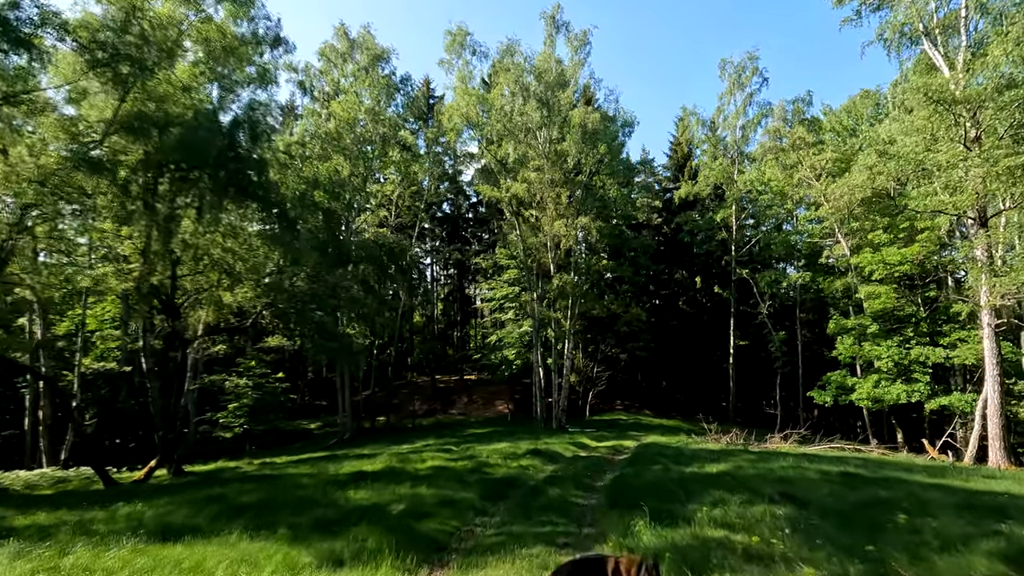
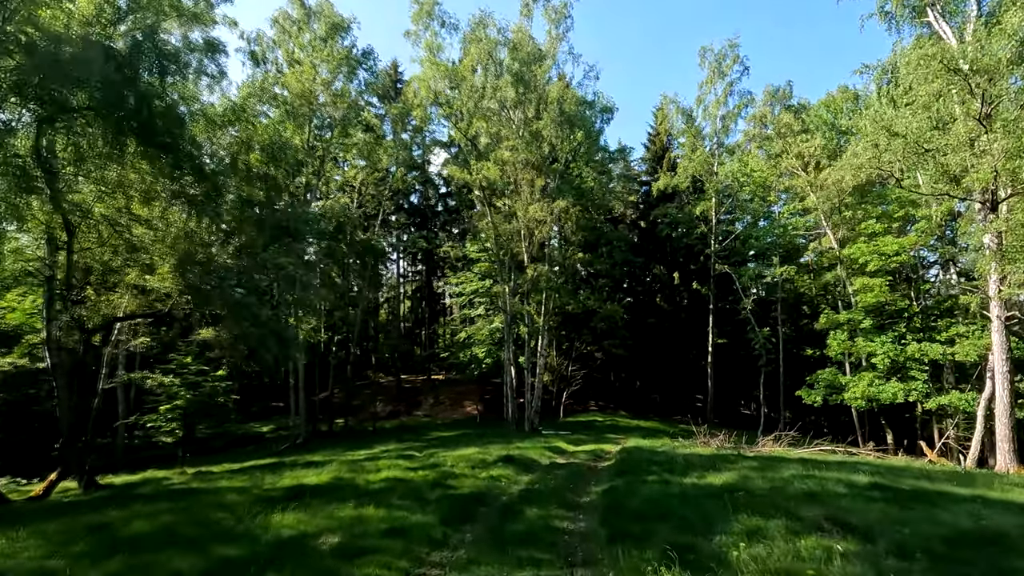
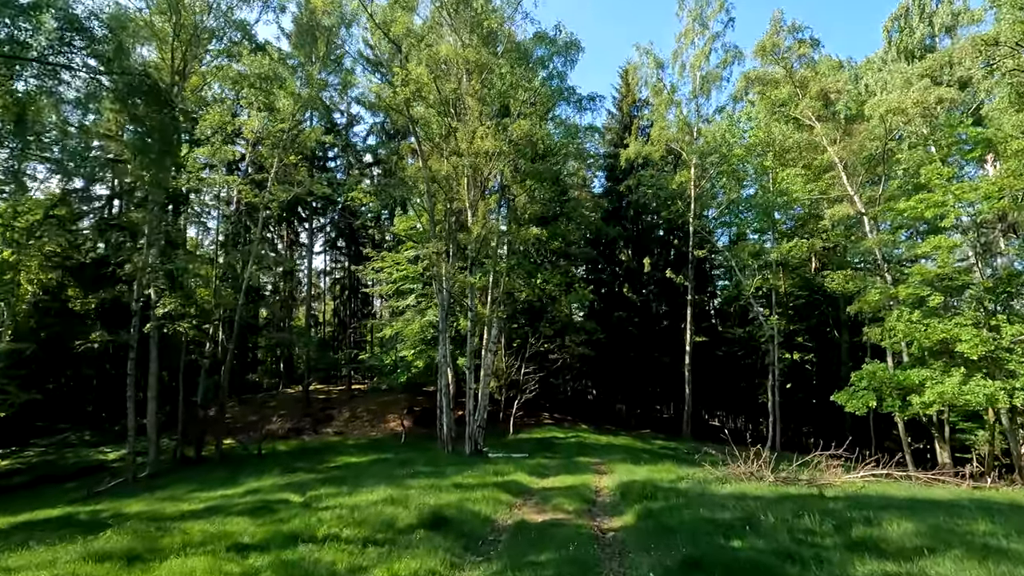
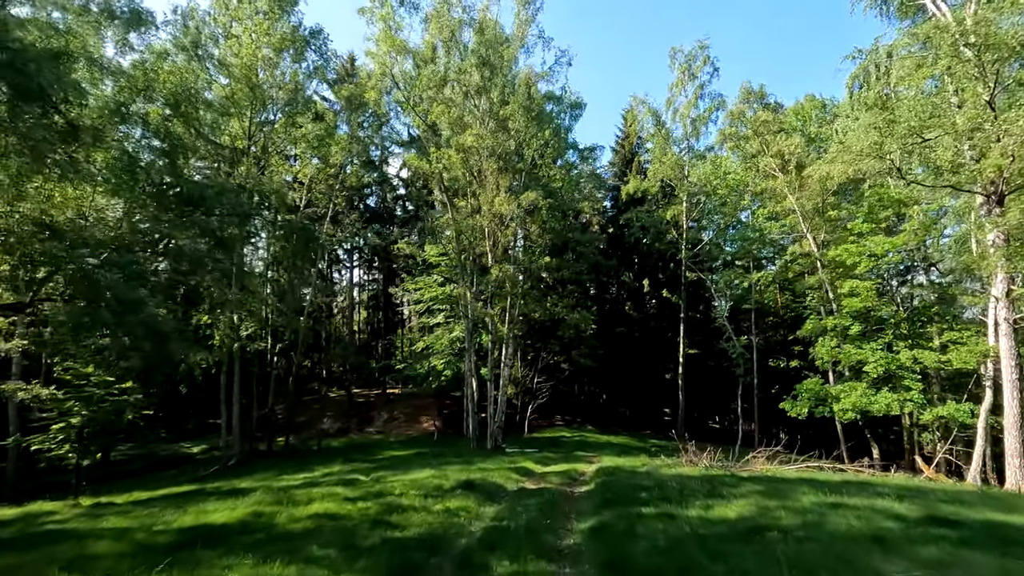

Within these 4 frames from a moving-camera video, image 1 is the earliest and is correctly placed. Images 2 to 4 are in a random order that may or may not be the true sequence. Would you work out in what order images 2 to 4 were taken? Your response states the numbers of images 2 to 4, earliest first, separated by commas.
2, 4, 3
